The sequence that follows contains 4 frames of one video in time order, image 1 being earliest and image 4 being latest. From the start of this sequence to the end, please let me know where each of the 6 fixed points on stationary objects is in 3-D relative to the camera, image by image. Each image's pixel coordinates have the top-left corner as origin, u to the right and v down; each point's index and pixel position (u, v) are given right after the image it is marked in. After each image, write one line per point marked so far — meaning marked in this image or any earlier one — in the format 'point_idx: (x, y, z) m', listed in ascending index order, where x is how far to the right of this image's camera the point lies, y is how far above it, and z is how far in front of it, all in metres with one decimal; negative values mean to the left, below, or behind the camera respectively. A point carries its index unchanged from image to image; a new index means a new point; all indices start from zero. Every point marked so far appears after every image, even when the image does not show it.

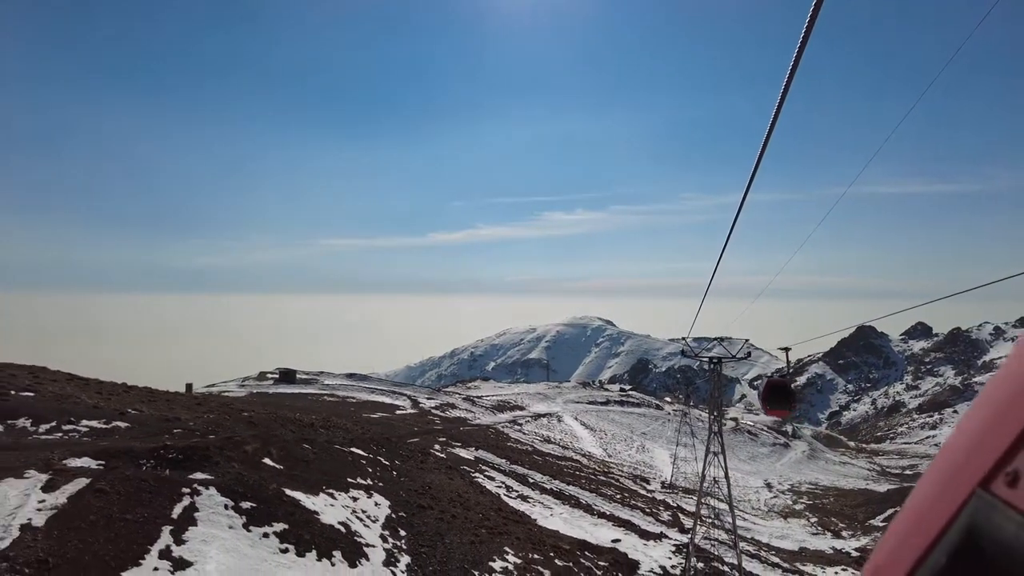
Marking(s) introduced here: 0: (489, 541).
0: (-0.6, -7.0, +17.1) m
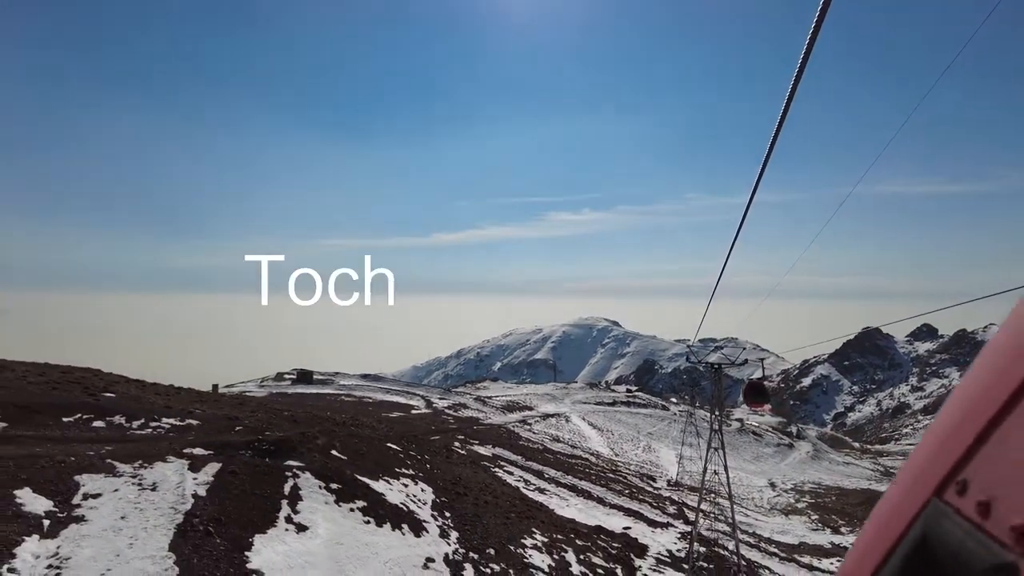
0: (+0.2, -7.6, +19.8) m
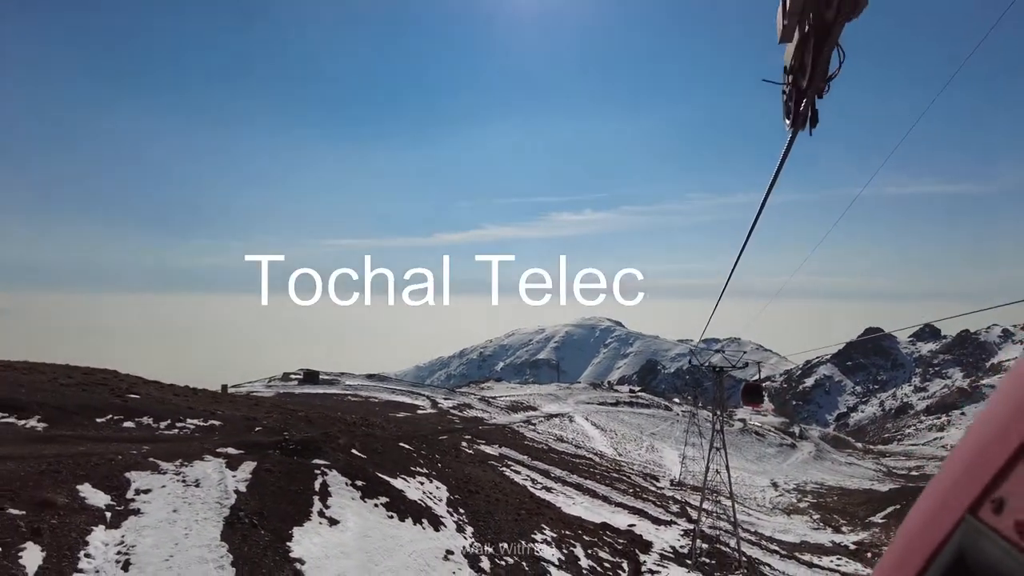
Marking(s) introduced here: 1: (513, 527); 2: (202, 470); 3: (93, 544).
0: (+0.6, -7.8, +20.7) m
1: (0.0, -7.4, +19.0) m
2: (-6.5, -3.8, +12.8) m
3: (-6.2, -3.8, +9.0) m
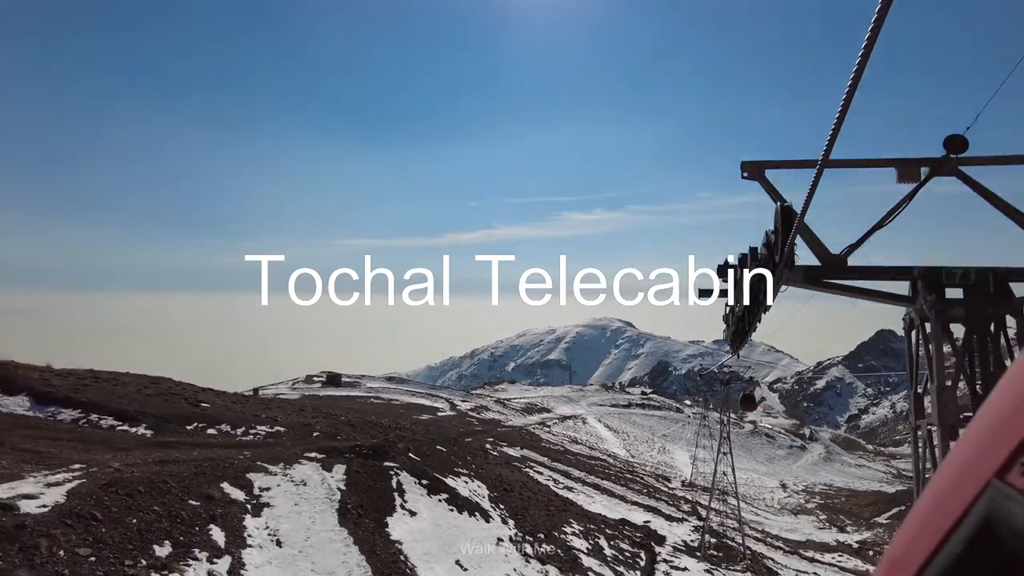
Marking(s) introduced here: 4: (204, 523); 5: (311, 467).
0: (+1.8, -8.7, +23.6) m
1: (+1.2, -8.3, +21.9) m
2: (-5.4, -4.7, +15.9) m
3: (-5.2, -4.7, +12.1) m
4: (-5.8, -4.4, +11.5) m
5: (-5.3, -4.7, +16.2) m
